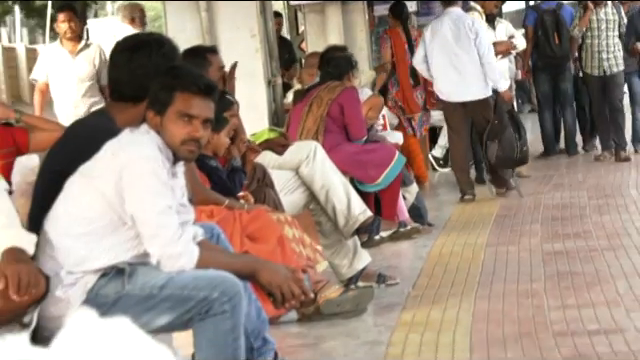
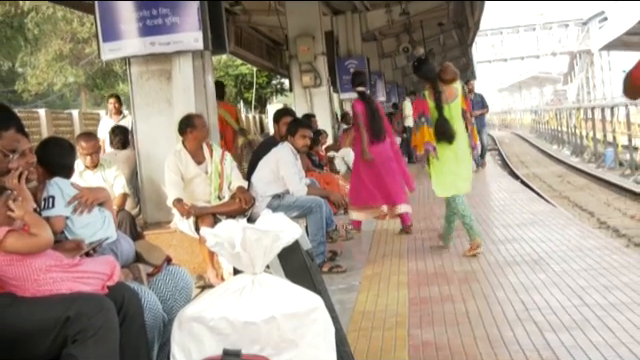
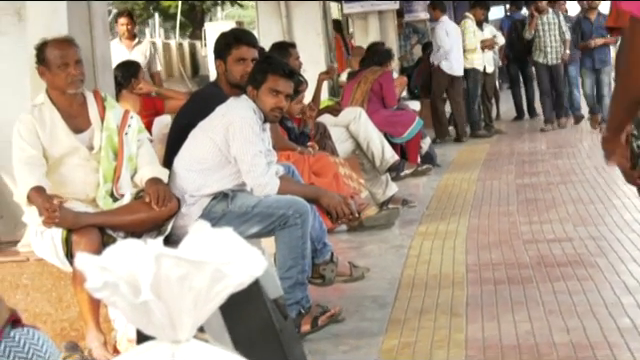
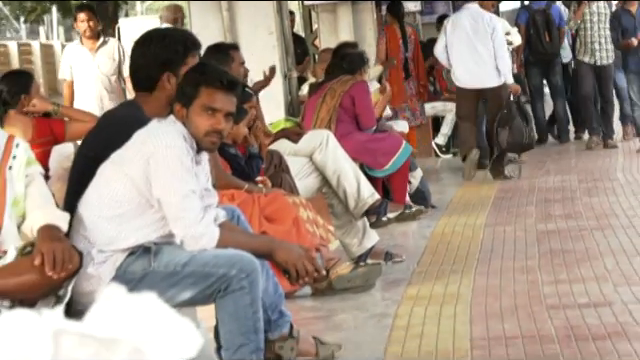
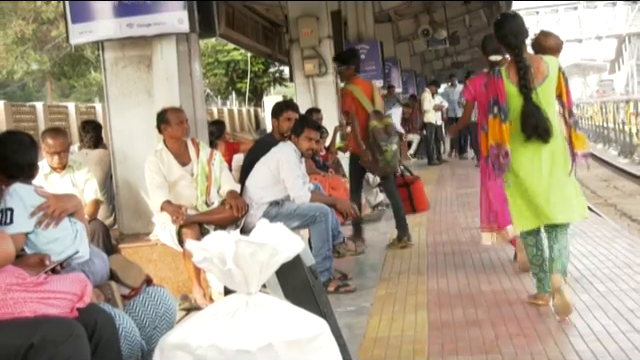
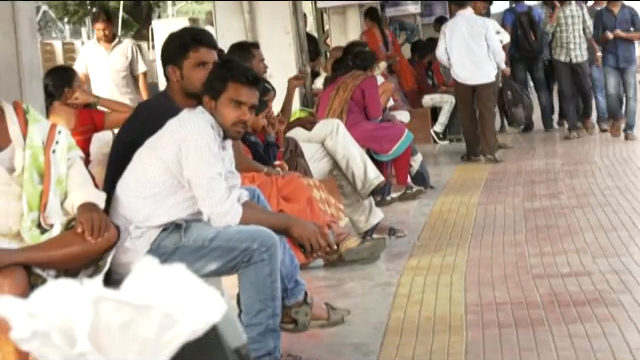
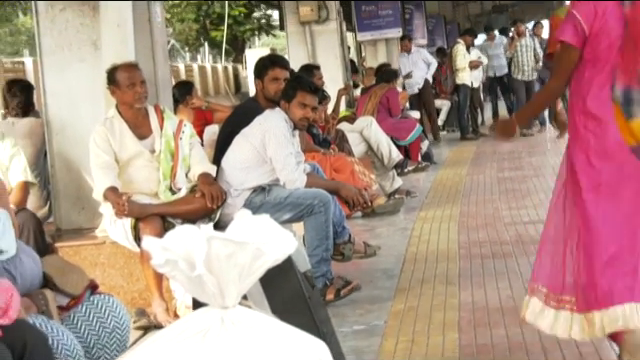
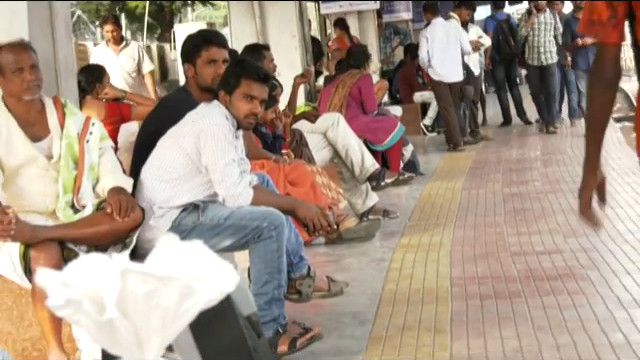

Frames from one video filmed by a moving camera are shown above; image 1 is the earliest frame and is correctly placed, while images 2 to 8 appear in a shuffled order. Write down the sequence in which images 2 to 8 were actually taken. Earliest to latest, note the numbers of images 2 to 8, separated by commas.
4, 6, 8, 3, 7, 5, 2
